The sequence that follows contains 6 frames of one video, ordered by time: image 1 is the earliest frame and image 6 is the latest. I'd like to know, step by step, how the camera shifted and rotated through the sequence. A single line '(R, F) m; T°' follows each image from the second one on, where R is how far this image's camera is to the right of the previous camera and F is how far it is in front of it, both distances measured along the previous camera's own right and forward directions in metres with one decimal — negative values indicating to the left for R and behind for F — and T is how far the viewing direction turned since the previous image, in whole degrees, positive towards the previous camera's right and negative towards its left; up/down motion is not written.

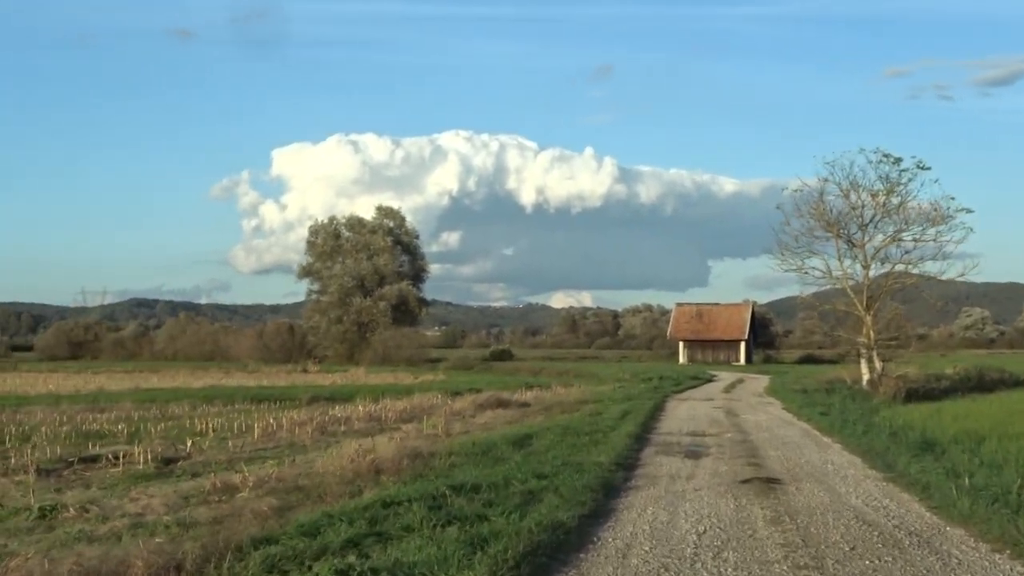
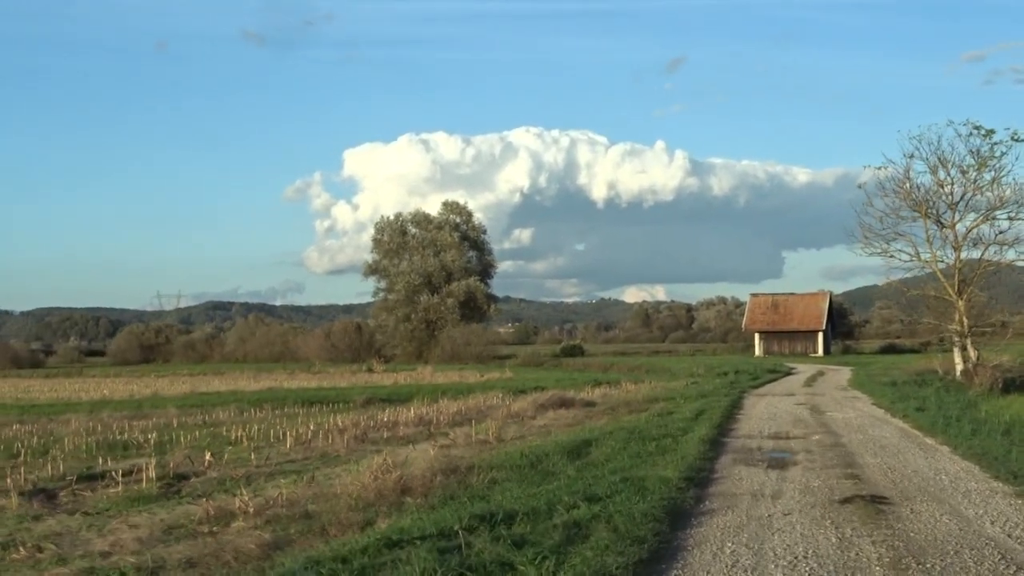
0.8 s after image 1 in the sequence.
(+0.2, +2.5) m; -3°
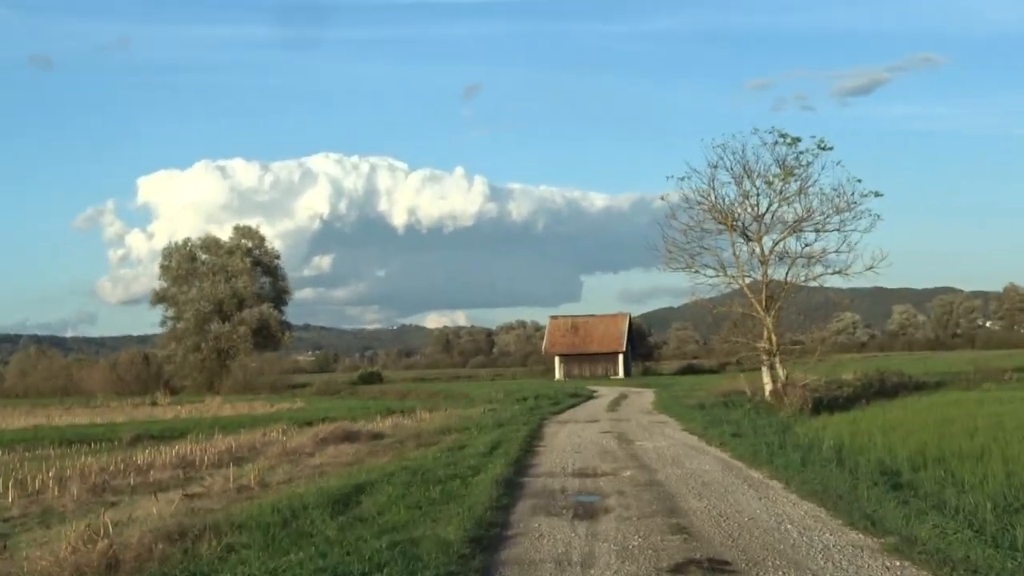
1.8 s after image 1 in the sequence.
(+0.4, +2.8) m; +7°
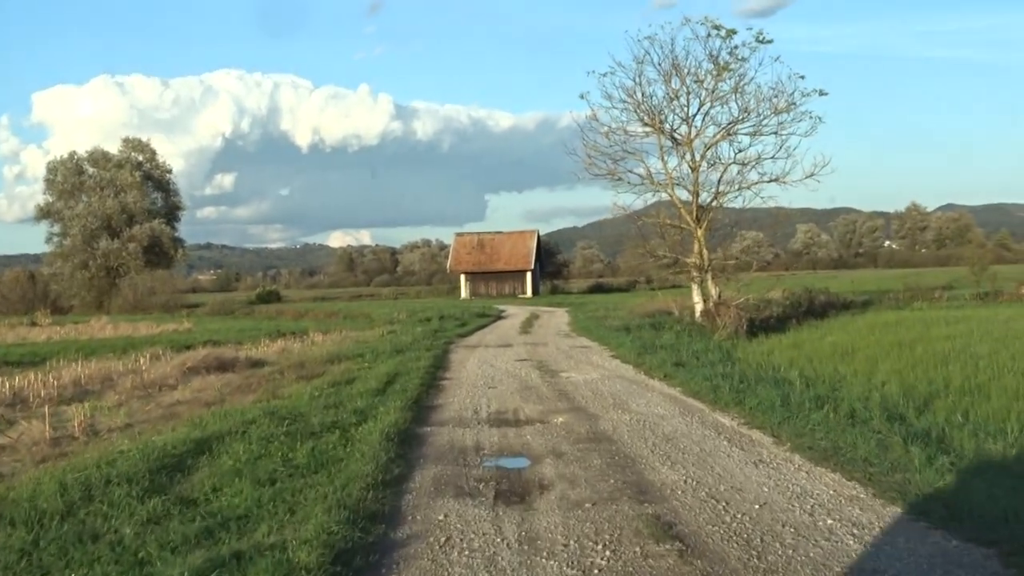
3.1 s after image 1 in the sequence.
(+0.1, +3.8) m; +4°
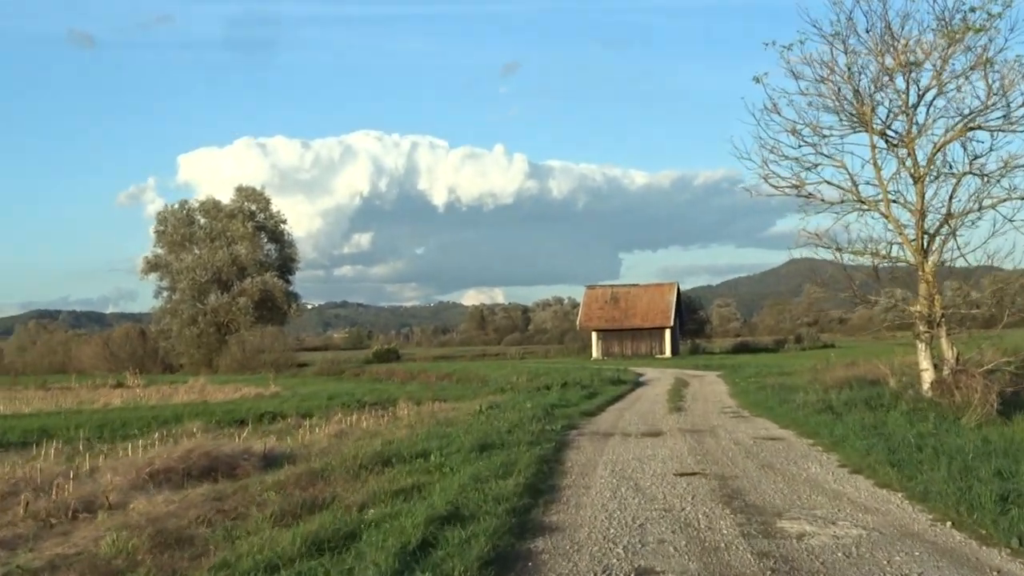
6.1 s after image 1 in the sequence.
(-0.2, +8.8) m; -5°
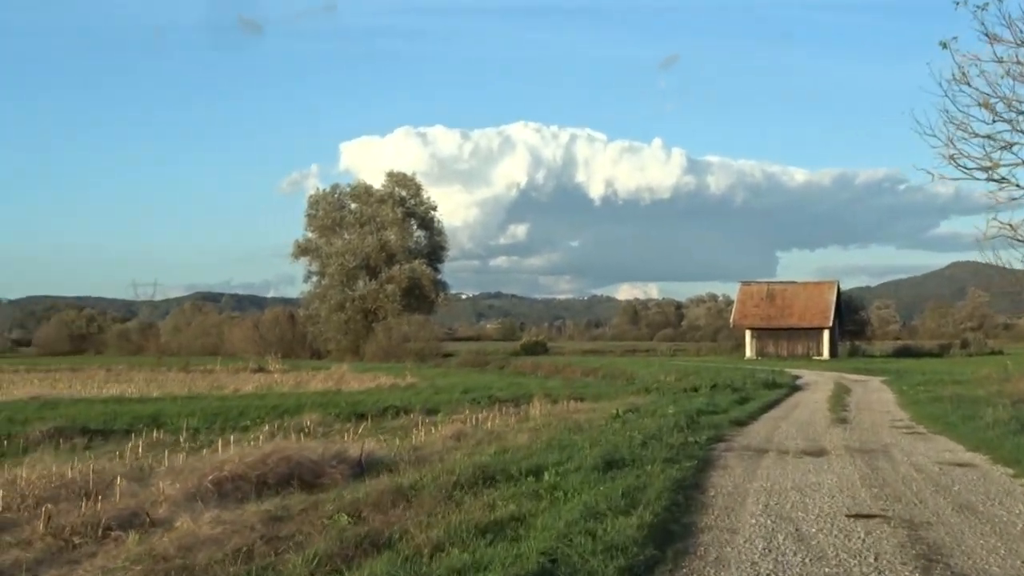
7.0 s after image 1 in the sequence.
(+0.1, +2.5) m; -6°
